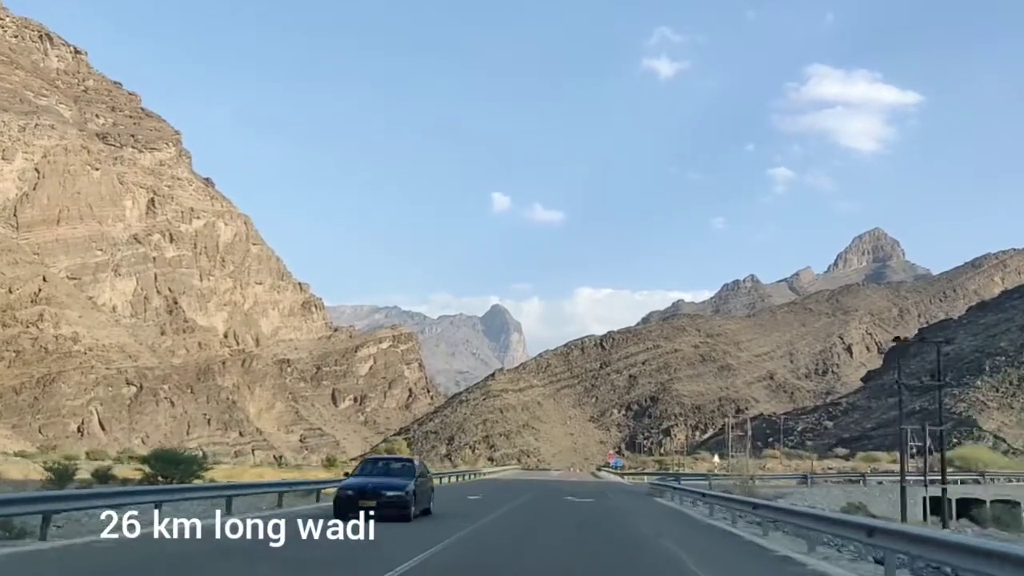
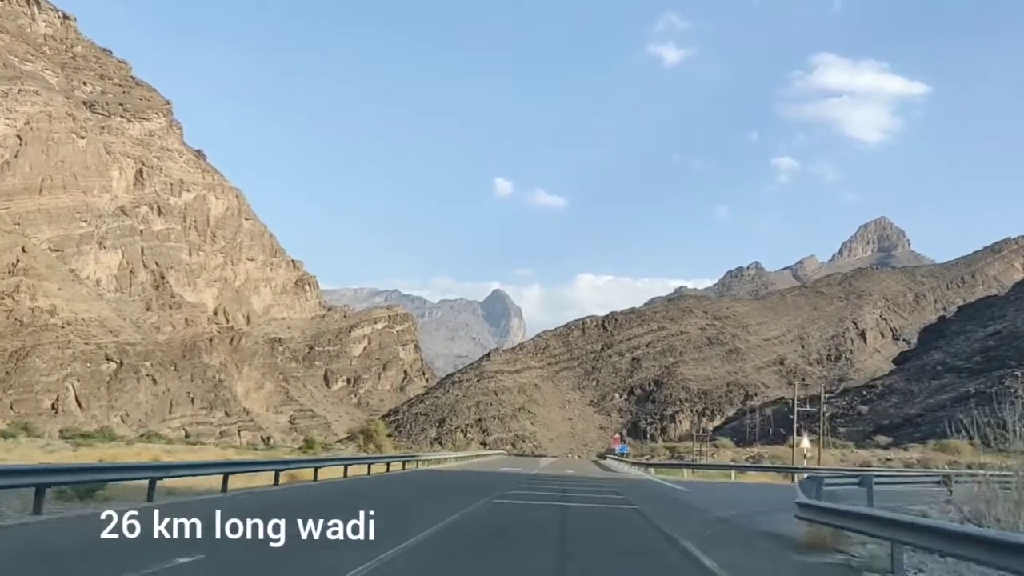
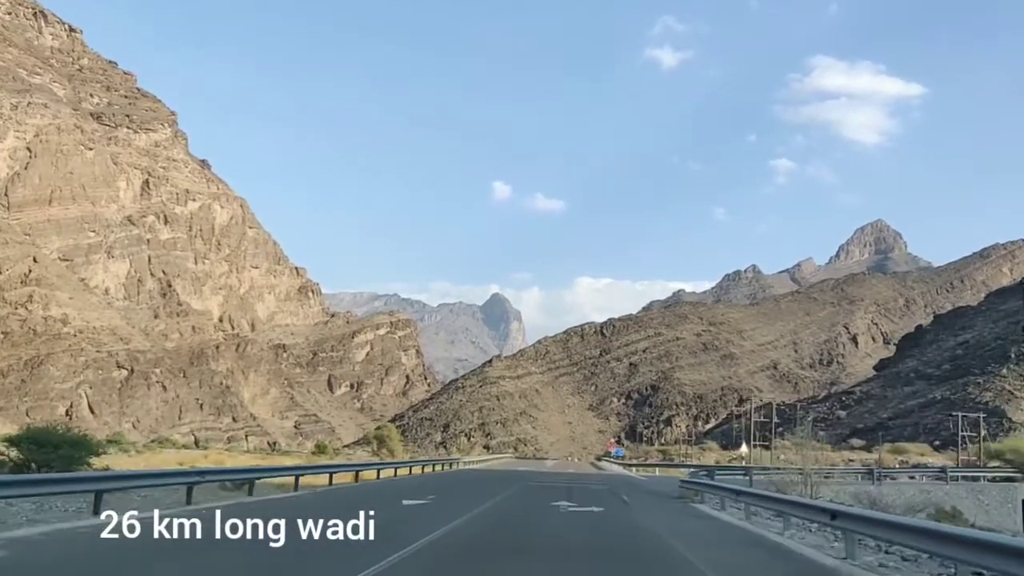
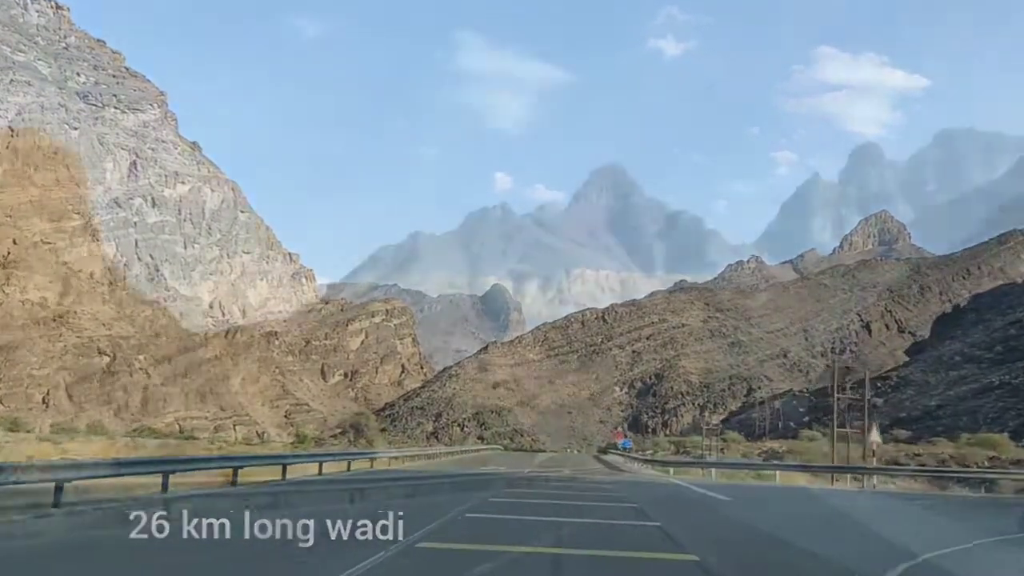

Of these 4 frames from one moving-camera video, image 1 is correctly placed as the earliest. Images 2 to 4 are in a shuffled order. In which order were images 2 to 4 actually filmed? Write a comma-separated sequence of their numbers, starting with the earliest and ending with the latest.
3, 2, 4
